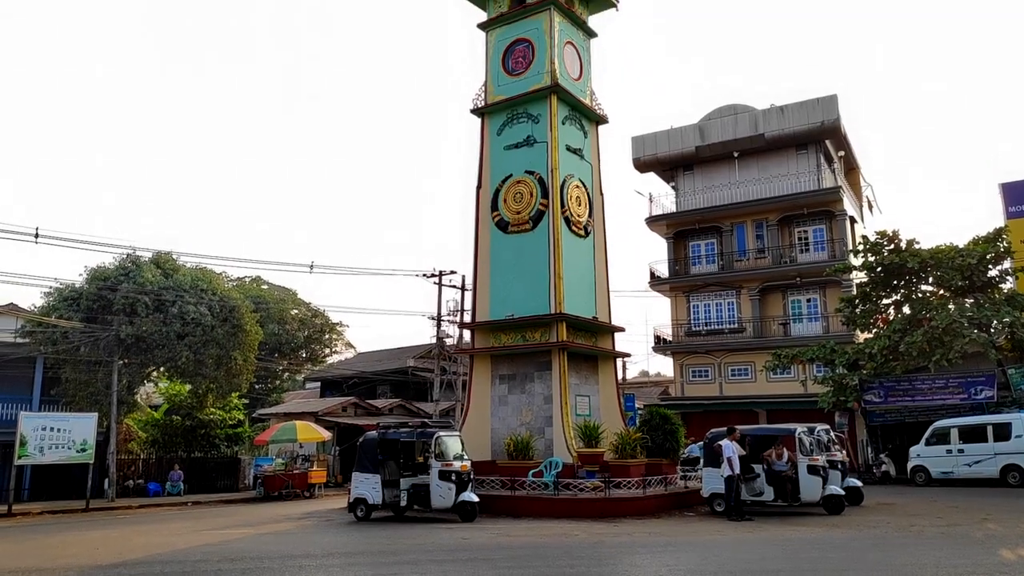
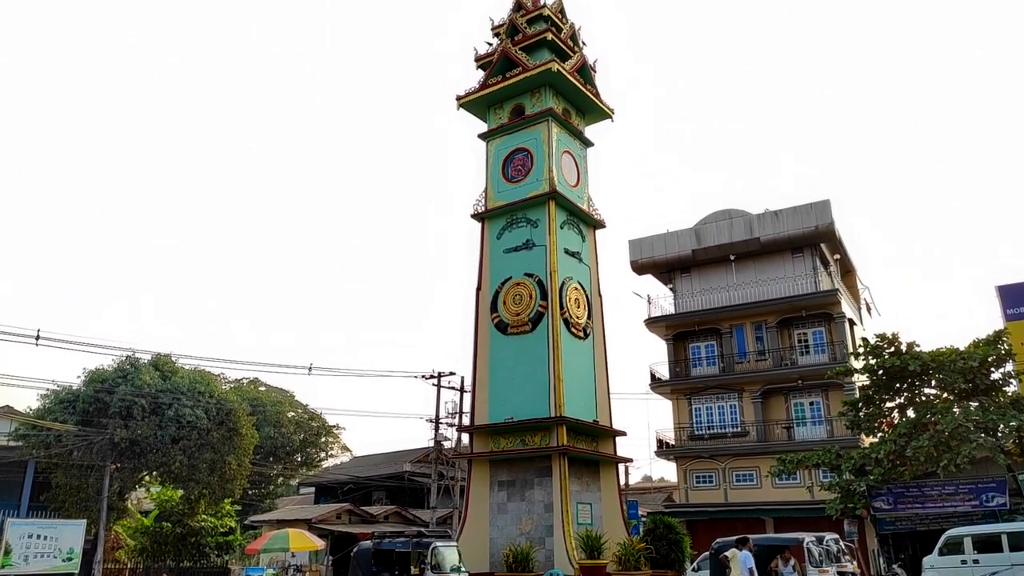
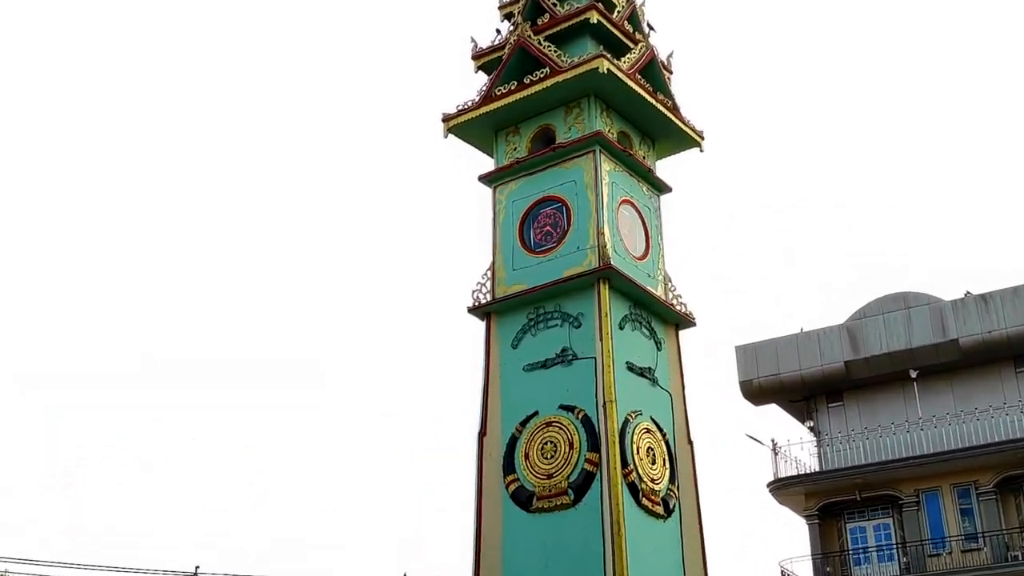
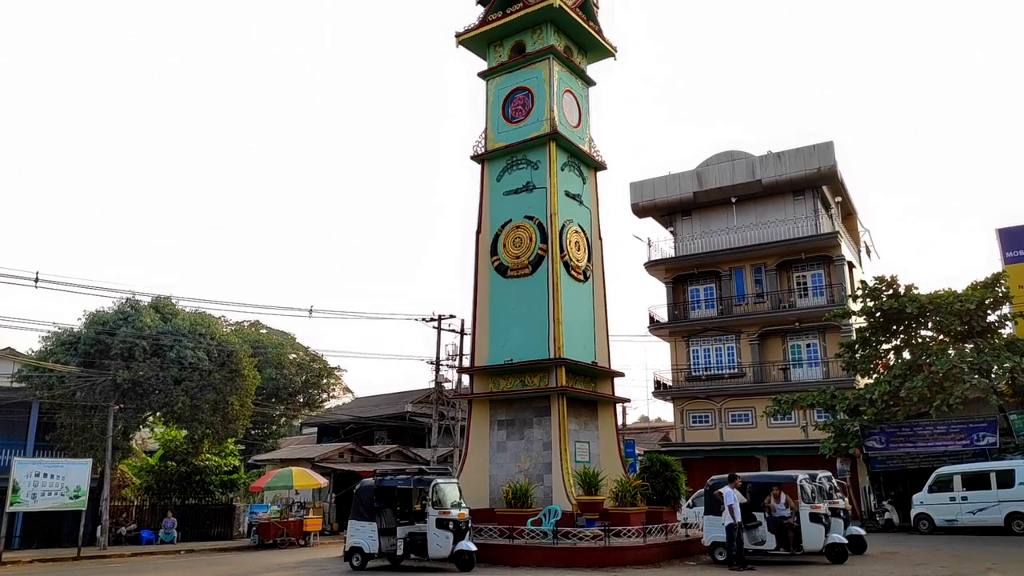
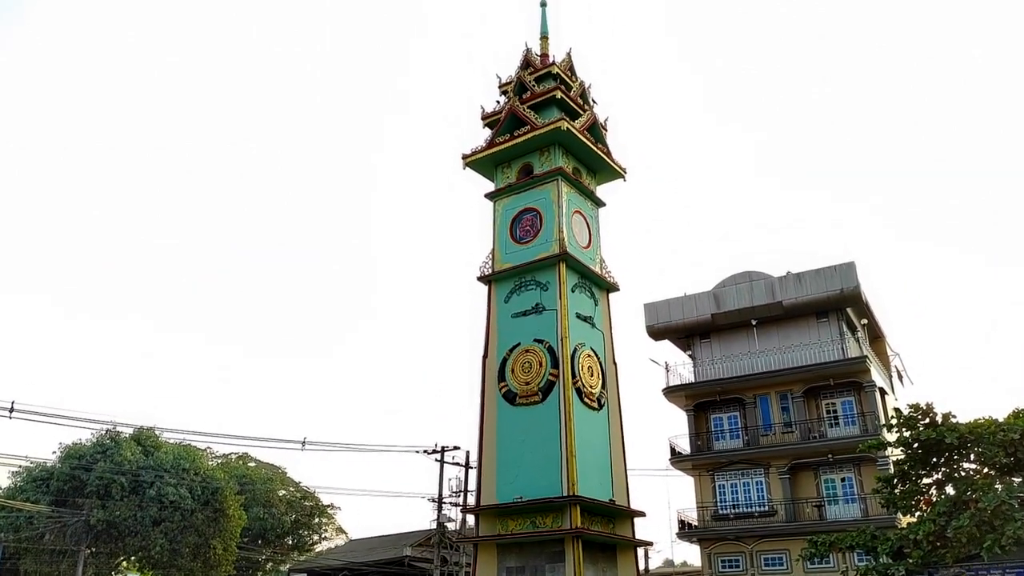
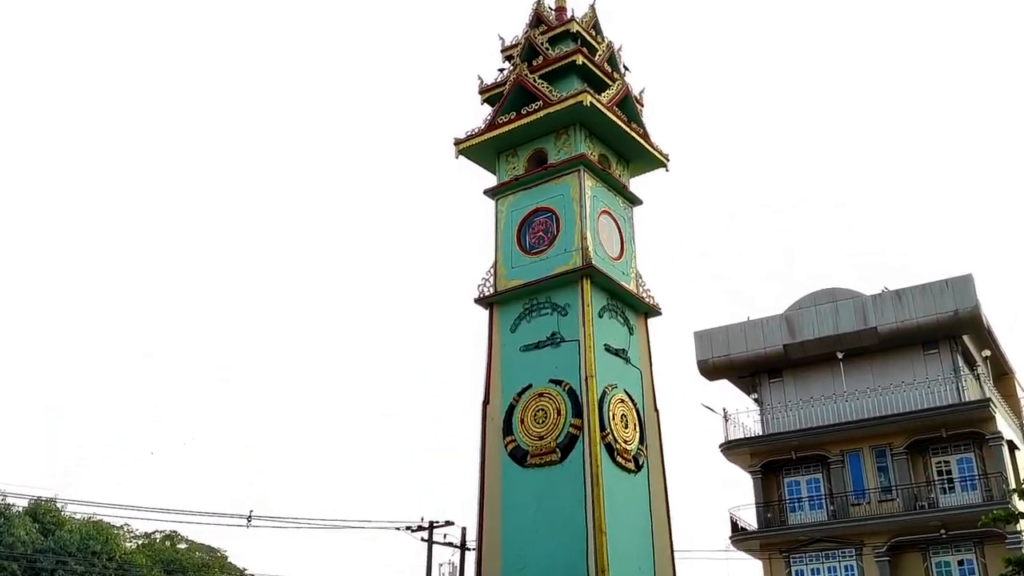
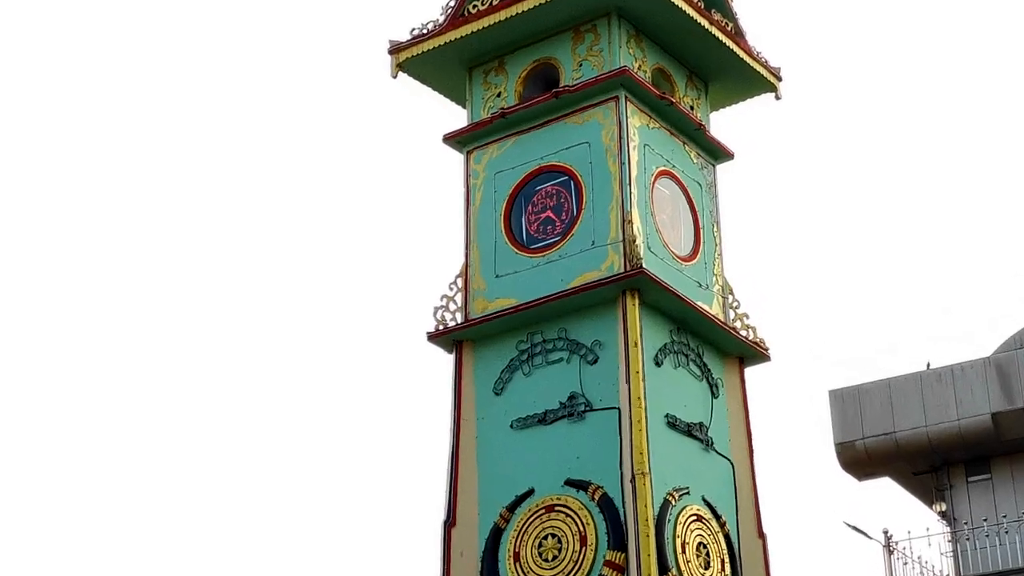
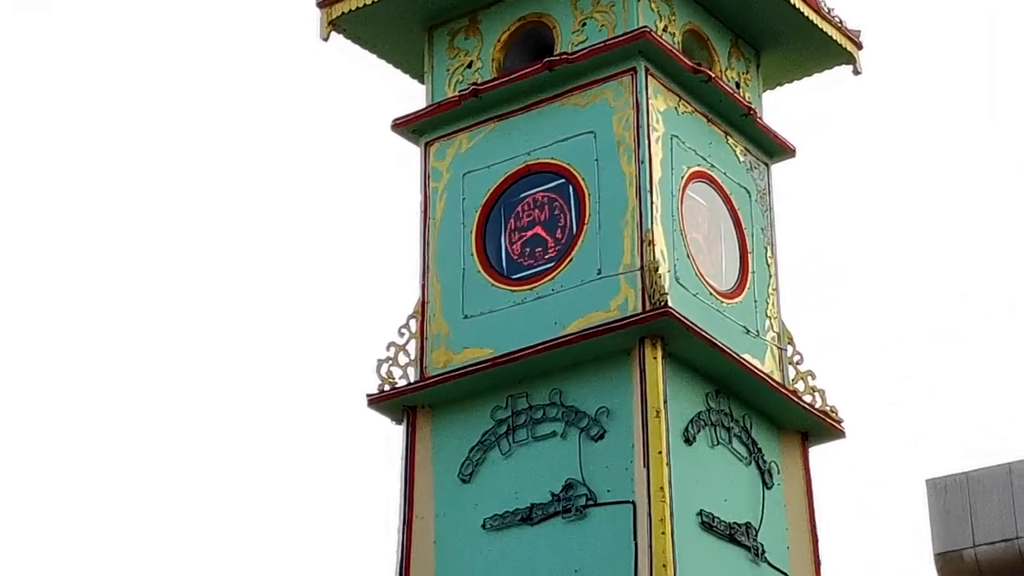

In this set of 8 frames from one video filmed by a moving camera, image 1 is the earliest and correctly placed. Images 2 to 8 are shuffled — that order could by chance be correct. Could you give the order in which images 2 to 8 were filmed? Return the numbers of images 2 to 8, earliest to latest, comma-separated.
4, 2, 5, 6, 3, 7, 8
